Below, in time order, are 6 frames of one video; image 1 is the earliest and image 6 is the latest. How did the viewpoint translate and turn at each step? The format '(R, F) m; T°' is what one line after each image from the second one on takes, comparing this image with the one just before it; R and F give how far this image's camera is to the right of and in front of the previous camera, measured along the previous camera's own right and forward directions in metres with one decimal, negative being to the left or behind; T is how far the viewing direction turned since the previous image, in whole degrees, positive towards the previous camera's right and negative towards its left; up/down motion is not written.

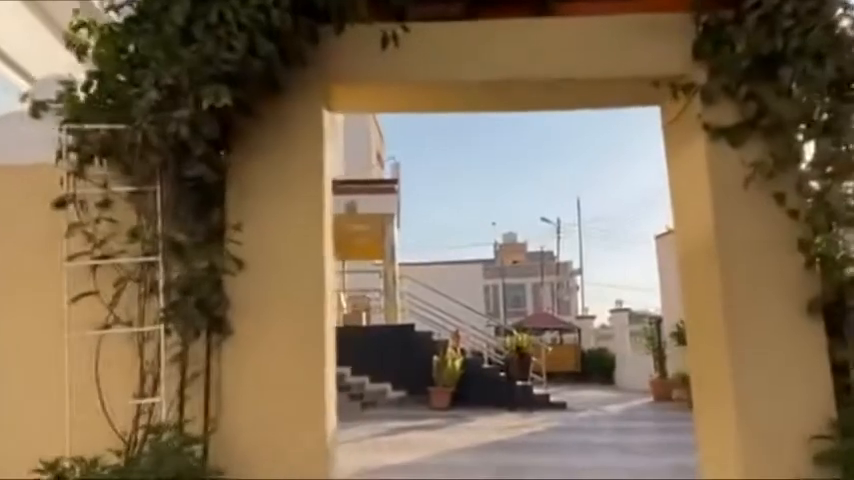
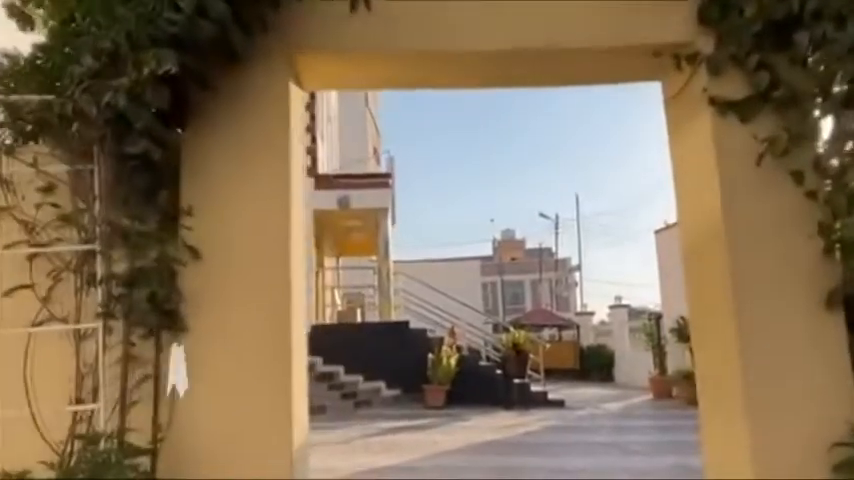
(+0.1, +0.3) m; 0°
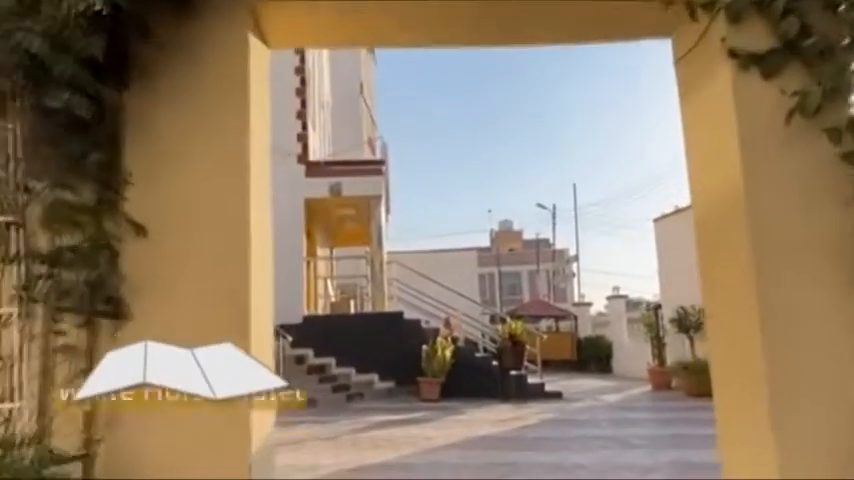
(+0.1, +0.3) m; 0°
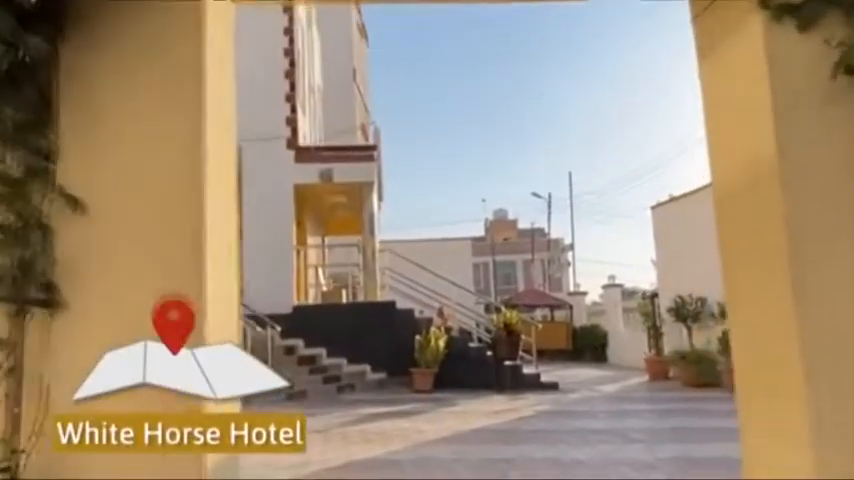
(0.0, +0.3) m; 0°
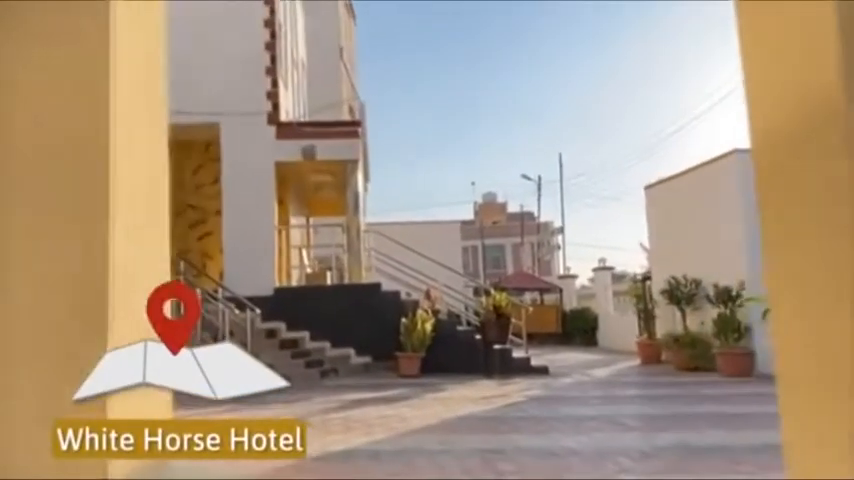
(0.0, +0.4) m; +1°
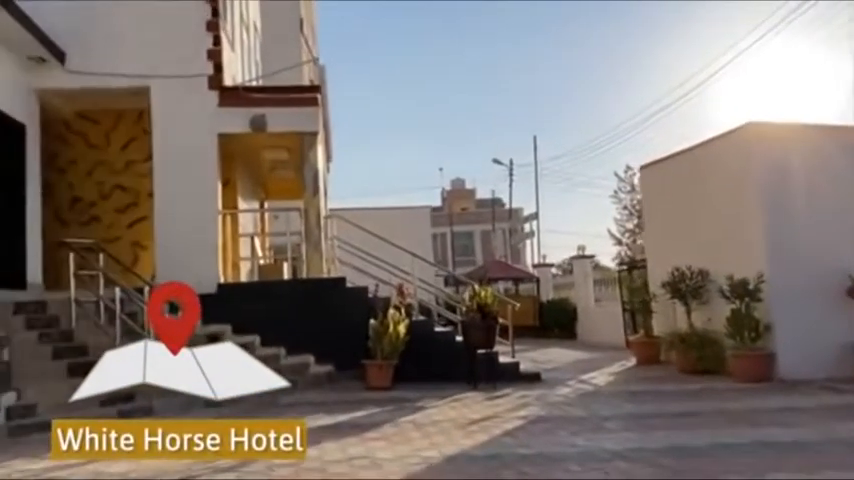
(-0.1, +1.7) m; +3°
